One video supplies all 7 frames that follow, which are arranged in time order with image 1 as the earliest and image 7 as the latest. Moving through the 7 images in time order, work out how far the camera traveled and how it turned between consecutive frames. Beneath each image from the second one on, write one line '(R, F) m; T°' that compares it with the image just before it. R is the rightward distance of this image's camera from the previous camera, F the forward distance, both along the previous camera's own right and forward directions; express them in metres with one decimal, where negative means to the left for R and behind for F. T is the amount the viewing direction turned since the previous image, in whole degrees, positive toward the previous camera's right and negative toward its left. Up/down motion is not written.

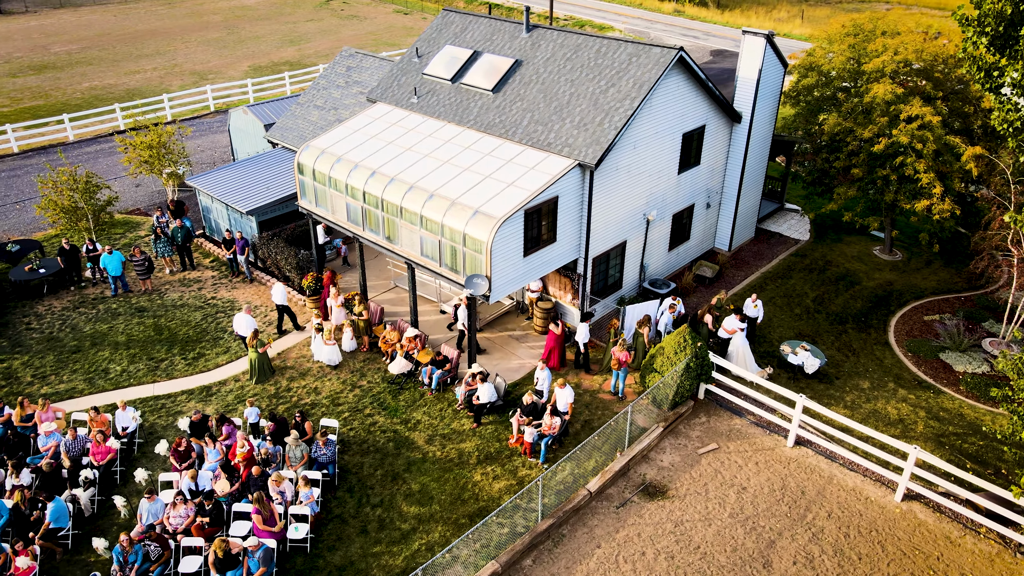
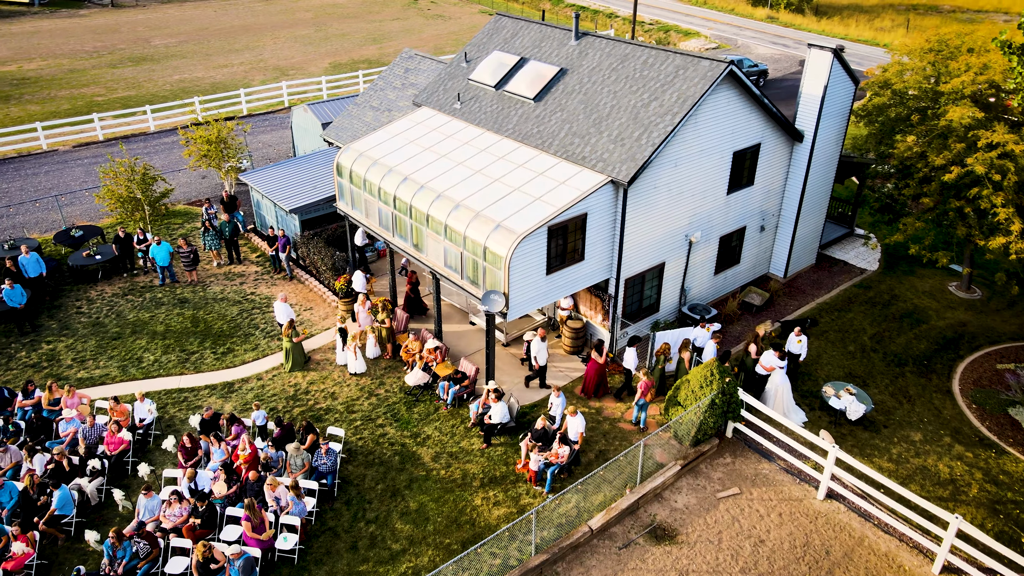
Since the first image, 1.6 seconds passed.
(+1.4, +0.7) m; -7°
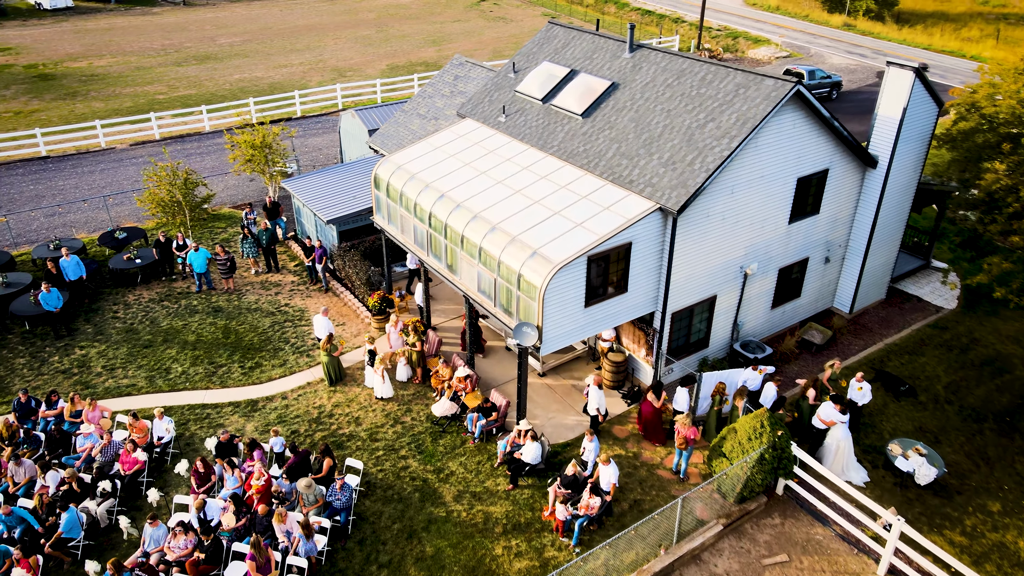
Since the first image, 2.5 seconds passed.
(+0.4, +1.1) m; -4°
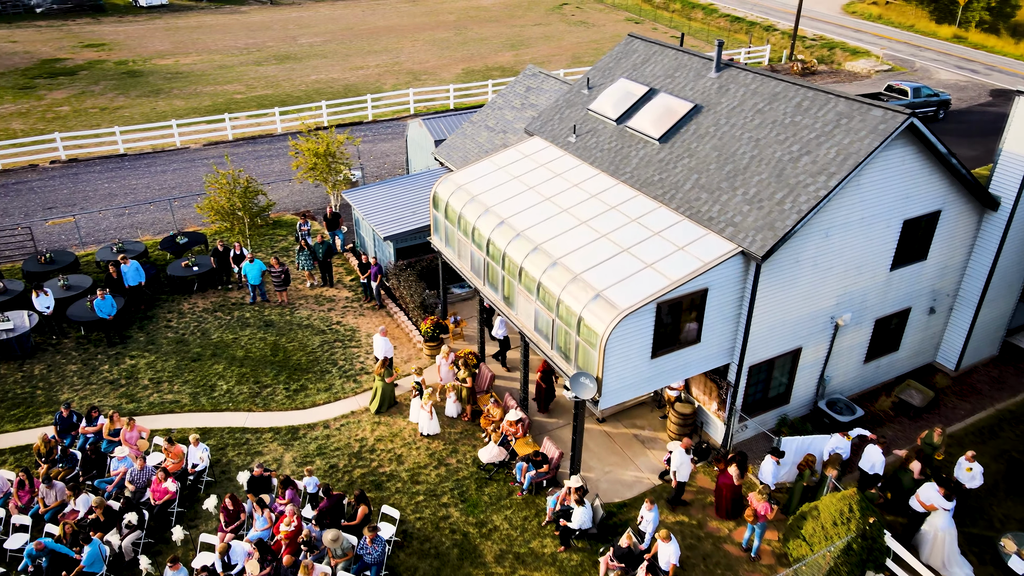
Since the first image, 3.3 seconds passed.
(+0.2, +1.4) m; -5°
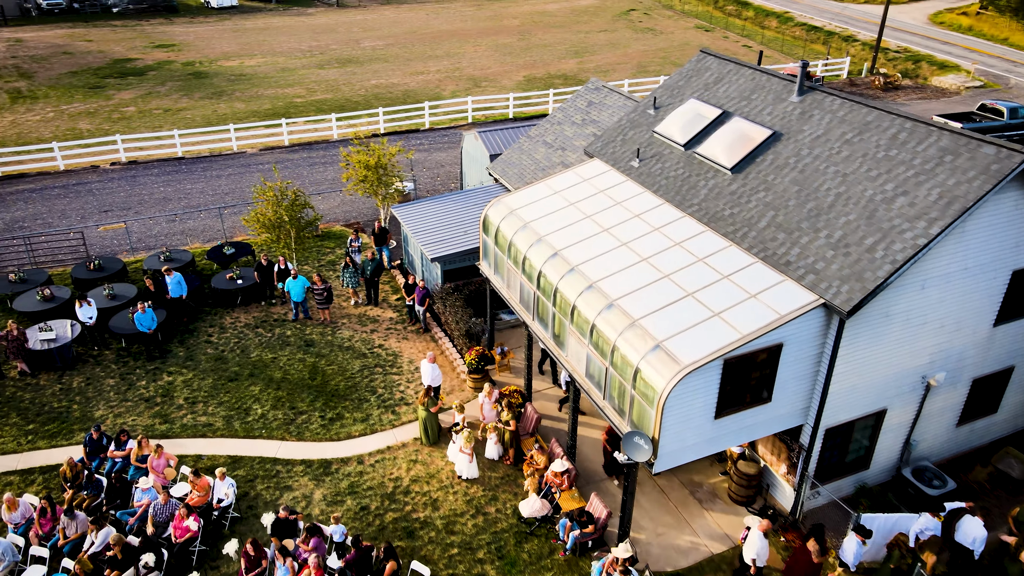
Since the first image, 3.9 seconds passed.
(+0.1, +1.3) m; -4°
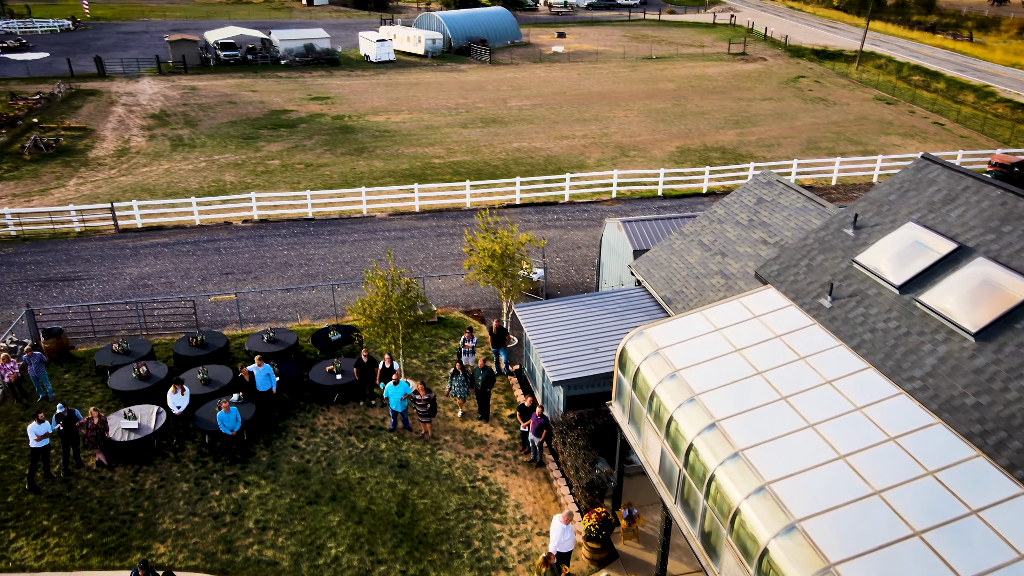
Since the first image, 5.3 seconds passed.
(-0.3, +3.3) m; -10°
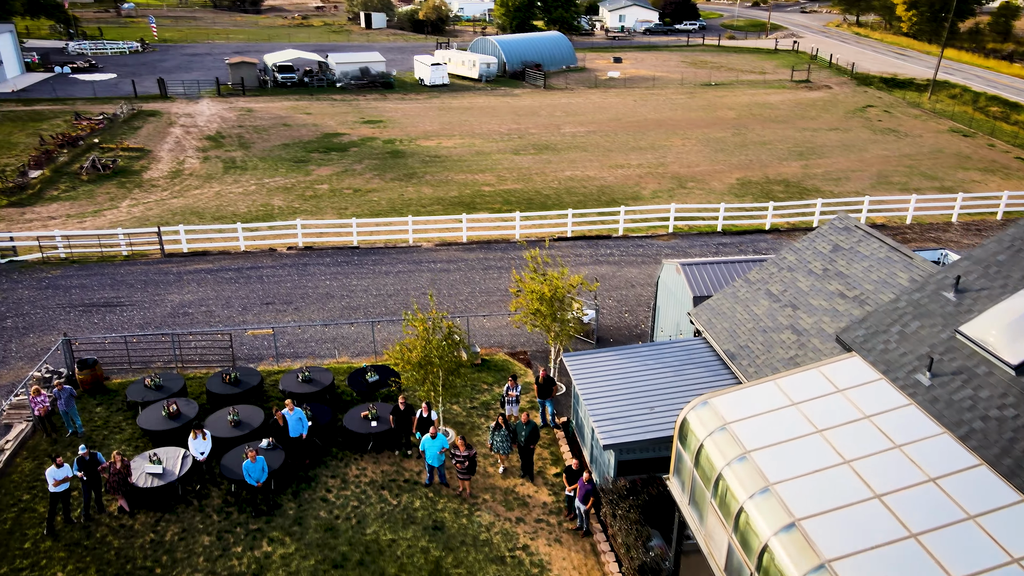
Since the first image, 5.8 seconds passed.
(0.0, +1.3) m; -4°
